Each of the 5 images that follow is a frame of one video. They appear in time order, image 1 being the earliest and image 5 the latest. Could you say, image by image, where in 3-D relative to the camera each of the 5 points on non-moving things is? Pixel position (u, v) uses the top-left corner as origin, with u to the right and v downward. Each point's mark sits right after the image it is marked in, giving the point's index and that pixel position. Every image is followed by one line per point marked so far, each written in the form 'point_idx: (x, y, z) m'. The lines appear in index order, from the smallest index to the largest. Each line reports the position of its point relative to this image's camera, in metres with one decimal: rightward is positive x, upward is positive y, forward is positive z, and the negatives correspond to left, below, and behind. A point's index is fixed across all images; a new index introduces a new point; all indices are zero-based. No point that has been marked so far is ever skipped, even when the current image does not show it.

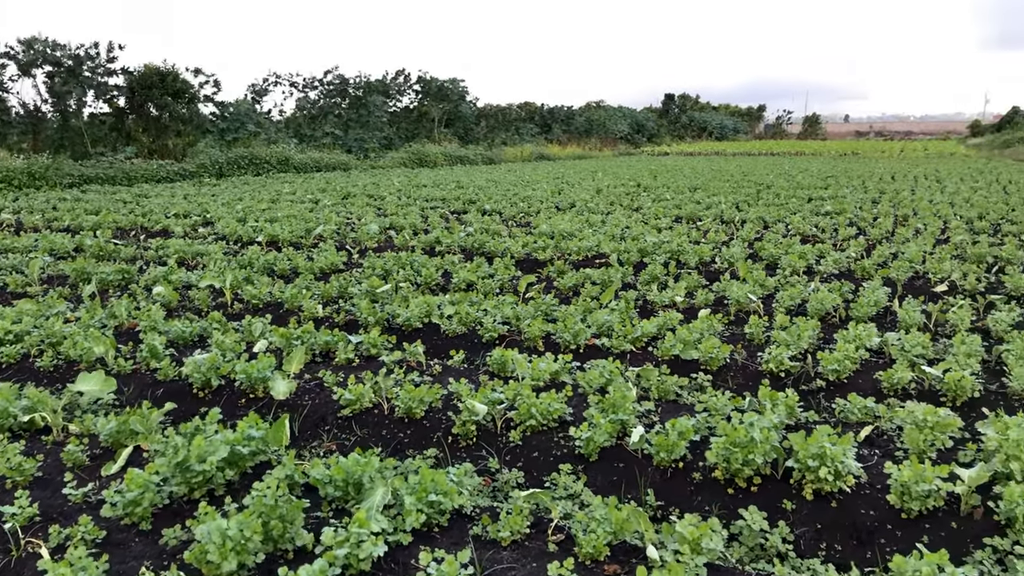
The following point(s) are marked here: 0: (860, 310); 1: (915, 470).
0: (+2.5, -0.2, +6.1) m
1: (+1.4, -0.6, +3.0) m
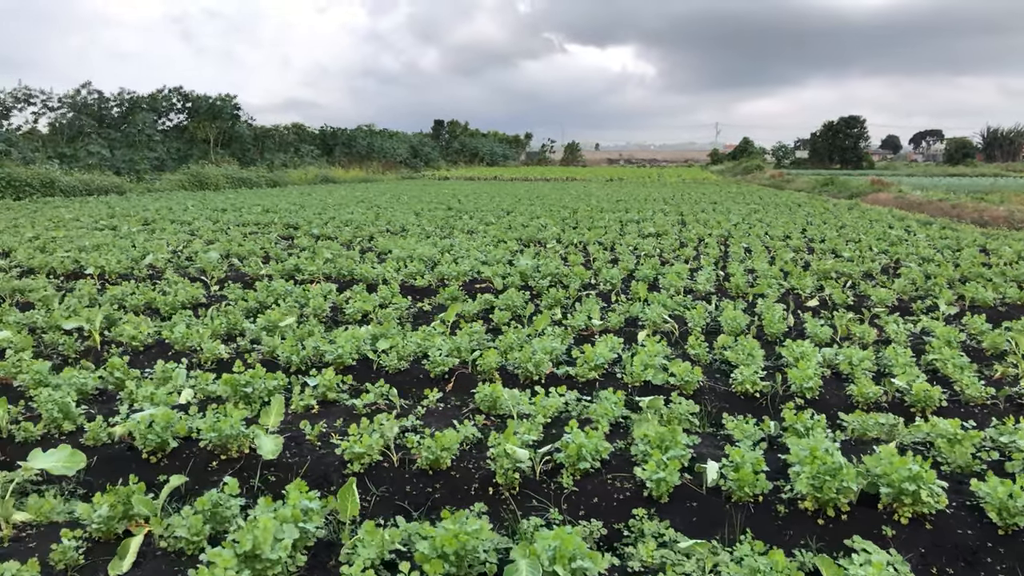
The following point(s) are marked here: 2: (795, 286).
0: (+1.9, -0.3, +6.4) m
1: (+1.7, -0.7, +3.0) m
2: (+2.8, 0.0, +8.7) m
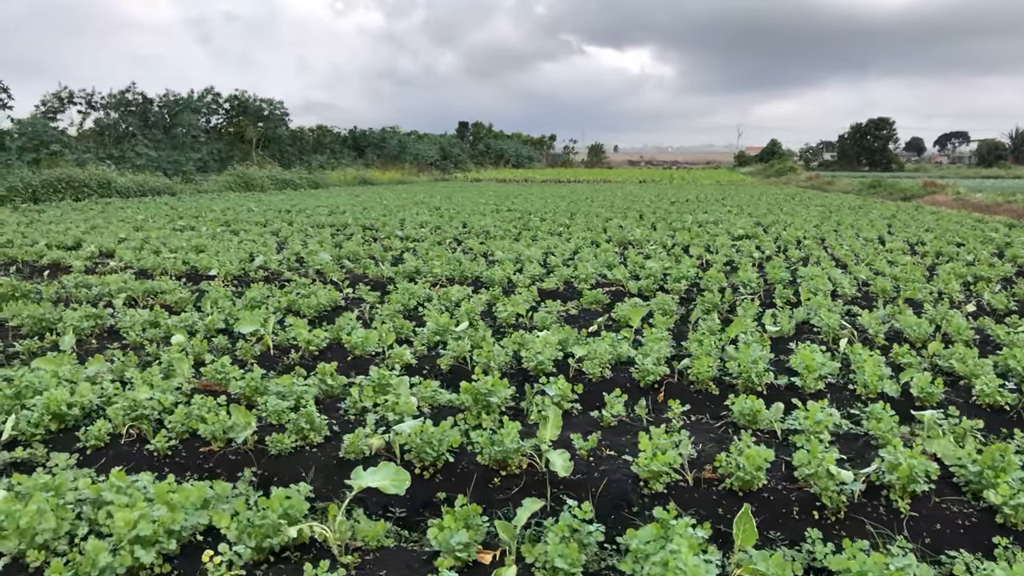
0: (+3.2, -0.3, +6.0) m
1: (+2.9, -0.7, +2.7) m
2: (+4.1, 0.0, +8.3) m
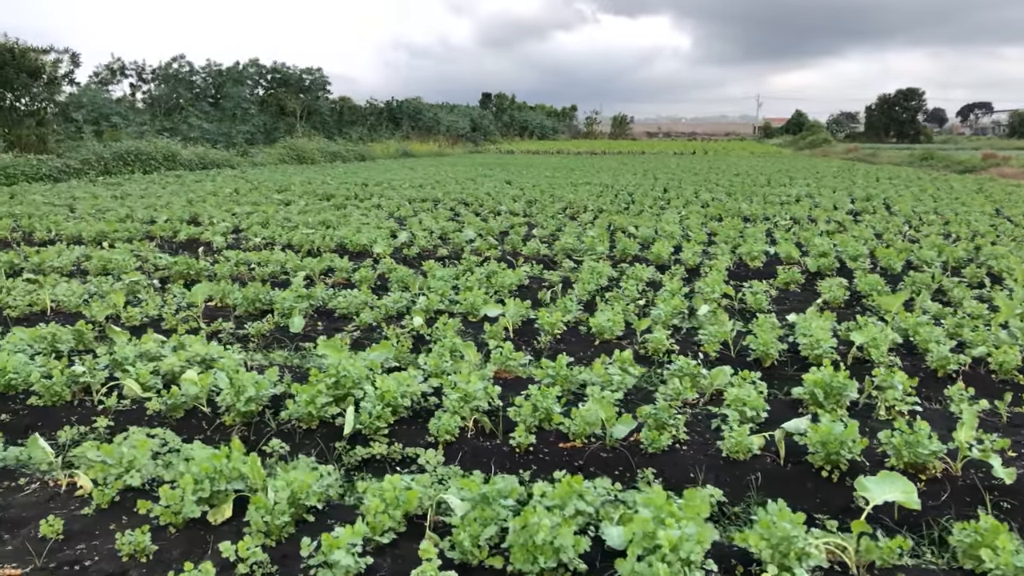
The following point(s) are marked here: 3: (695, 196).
0: (+4.8, -0.2, +5.7) m
1: (+4.4, -0.7, +2.4) m
2: (+5.8, +0.1, +7.9) m
3: (+3.9, +1.9, +18.1) m
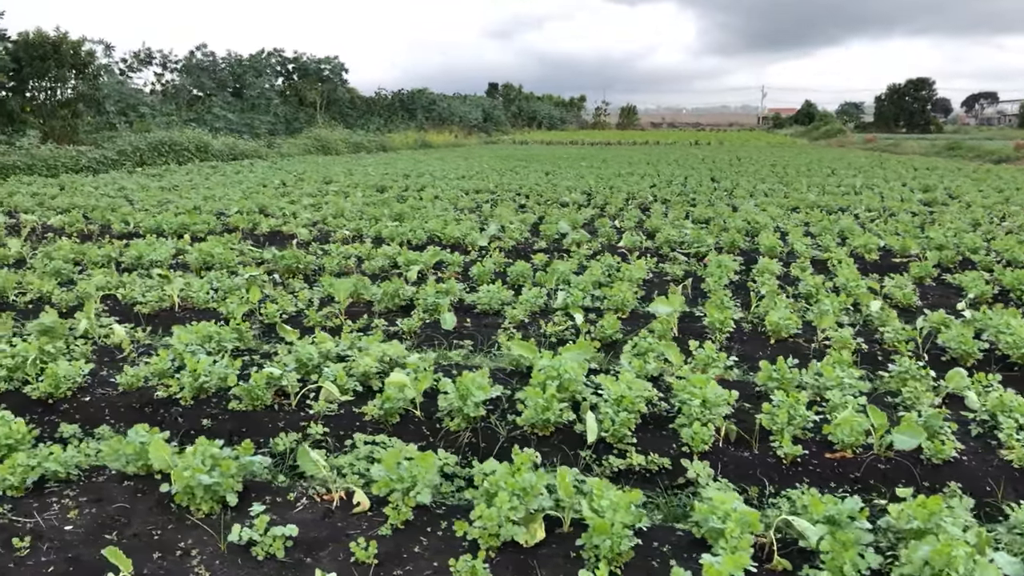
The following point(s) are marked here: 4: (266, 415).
0: (+5.8, -0.2, +5.4) m
1: (+5.4, -0.7, +2.1) m
2: (+6.8, +0.2, +7.7) m
3: (+5.0, +2.1, +17.8) m
4: (-1.1, -0.6, +3.8) m
